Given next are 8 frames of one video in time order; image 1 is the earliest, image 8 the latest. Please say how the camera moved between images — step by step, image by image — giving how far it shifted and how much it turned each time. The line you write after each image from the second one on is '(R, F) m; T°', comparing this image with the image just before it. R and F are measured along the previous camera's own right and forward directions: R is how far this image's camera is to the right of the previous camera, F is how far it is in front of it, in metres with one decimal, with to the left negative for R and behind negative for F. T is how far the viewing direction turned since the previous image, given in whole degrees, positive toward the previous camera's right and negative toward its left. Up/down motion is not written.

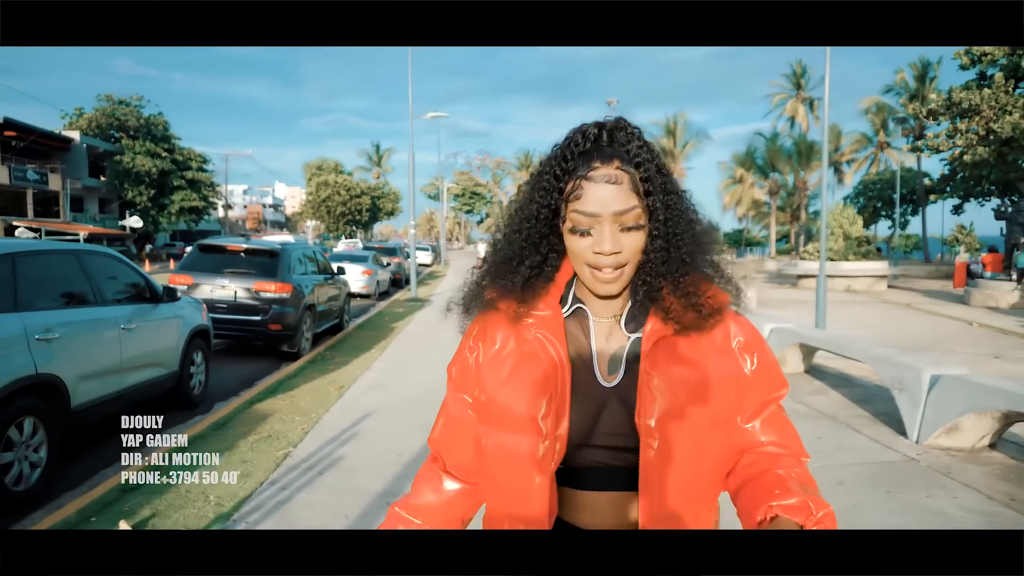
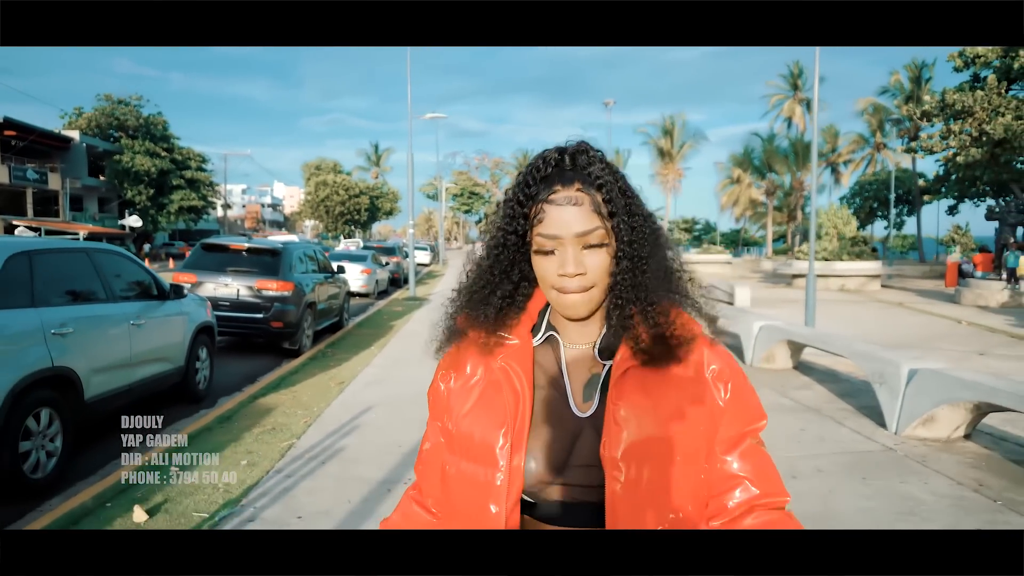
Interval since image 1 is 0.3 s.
(0.0, -0.2) m; 0°
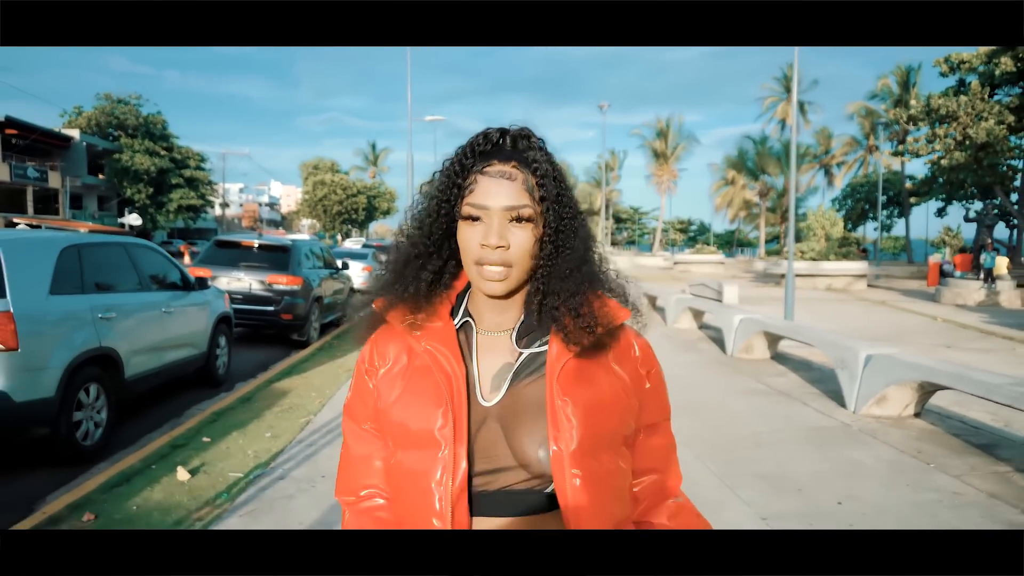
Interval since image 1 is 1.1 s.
(0.0, -0.5) m; 0°
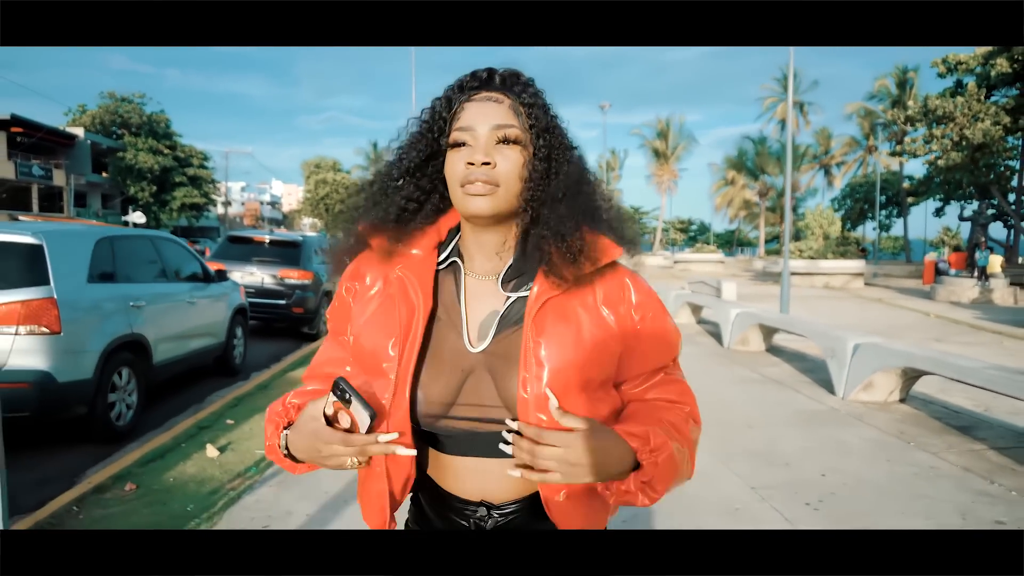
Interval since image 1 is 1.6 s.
(-0.1, -0.3) m; 0°
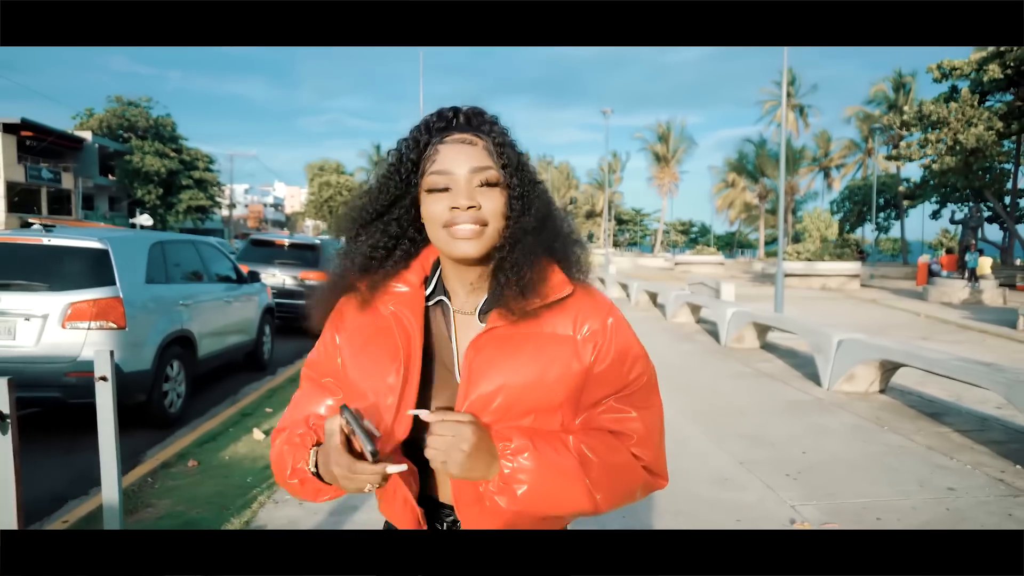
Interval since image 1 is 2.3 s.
(-0.1, -0.5) m; 0°
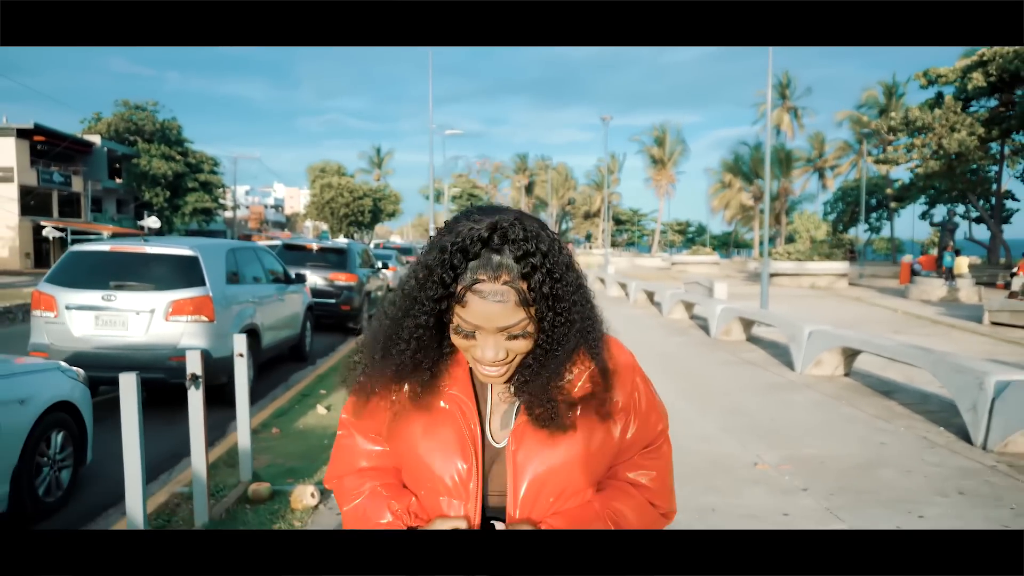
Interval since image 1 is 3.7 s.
(-0.2, -1.0) m; 0°
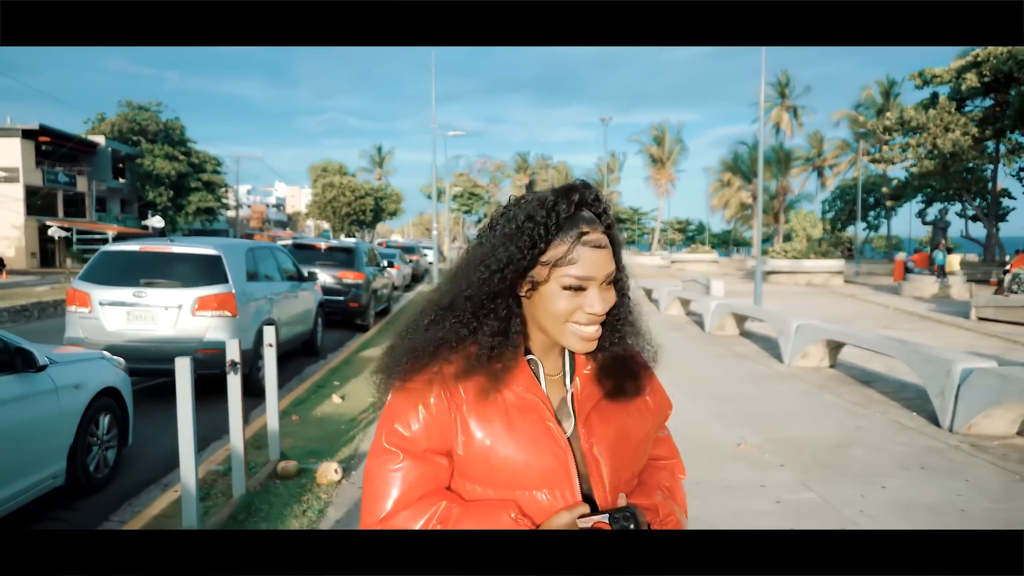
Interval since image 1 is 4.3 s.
(0.0, -0.4) m; 0°
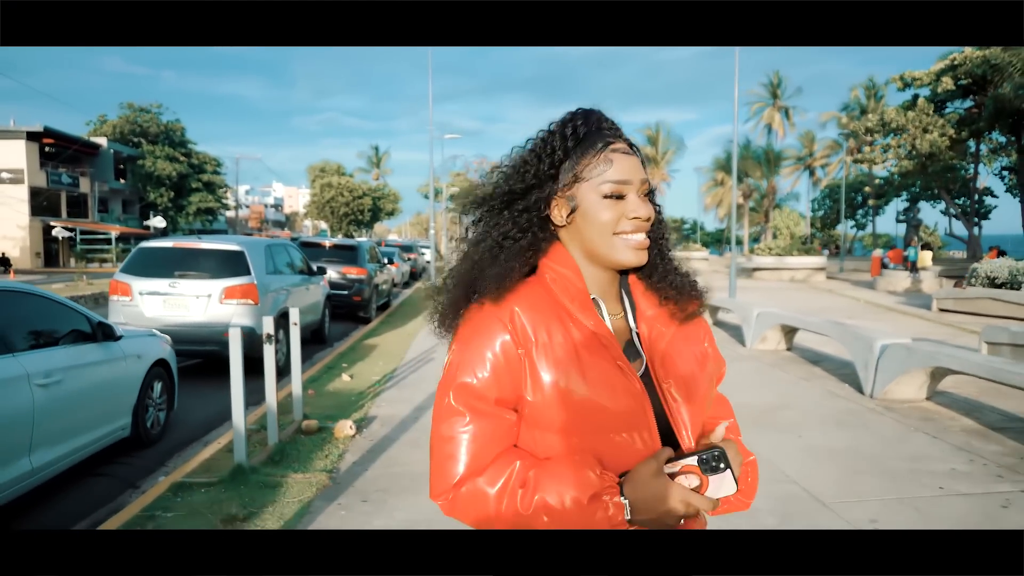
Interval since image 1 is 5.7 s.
(+0.1, -0.9) m; 0°
